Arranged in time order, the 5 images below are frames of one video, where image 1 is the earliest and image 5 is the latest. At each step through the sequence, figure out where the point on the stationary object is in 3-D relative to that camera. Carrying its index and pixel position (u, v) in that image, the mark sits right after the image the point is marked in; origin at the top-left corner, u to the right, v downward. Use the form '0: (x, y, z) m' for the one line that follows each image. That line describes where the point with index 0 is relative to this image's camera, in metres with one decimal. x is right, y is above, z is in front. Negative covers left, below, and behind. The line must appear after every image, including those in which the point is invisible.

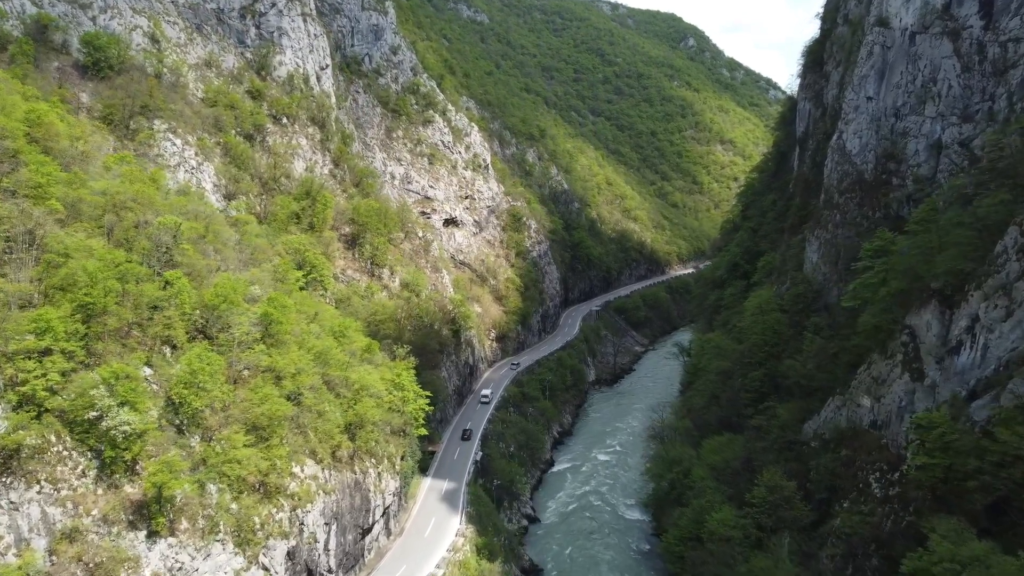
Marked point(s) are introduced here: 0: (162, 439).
0: (-8.0, -3.5, +17.6) m
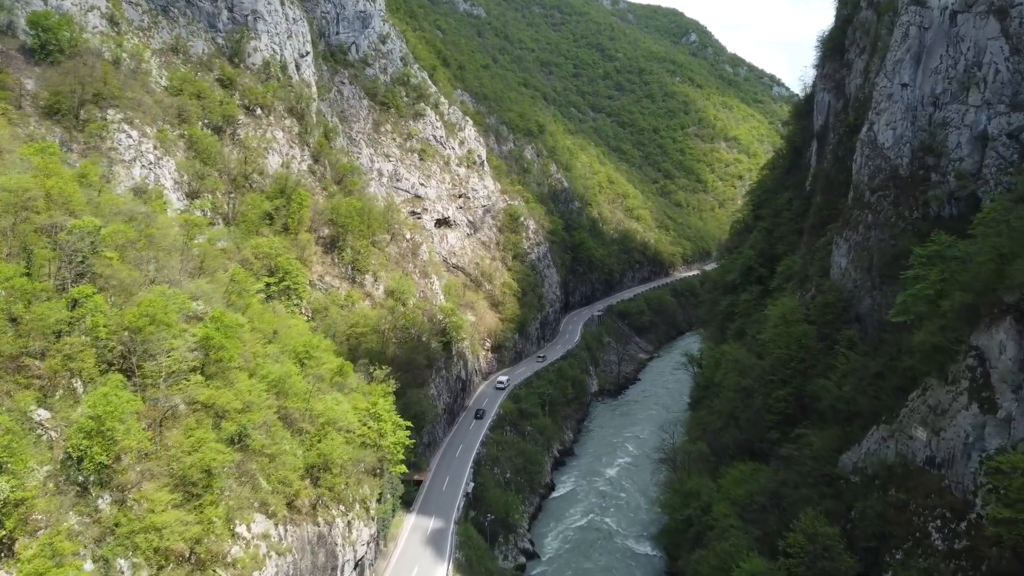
0: (-8.1, -3.9, +13.7) m
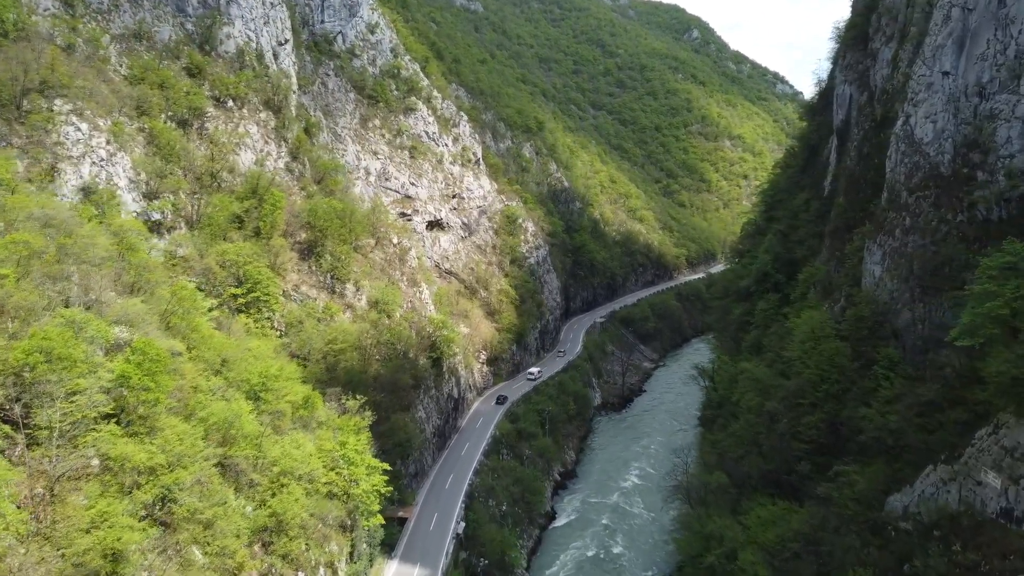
0: (-8.2, -4.3, +10.0) m
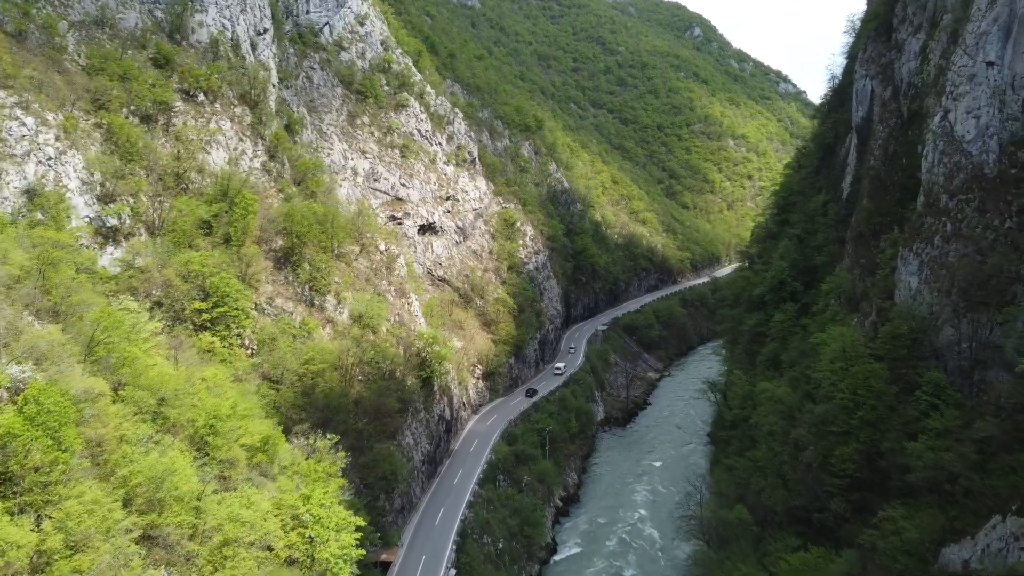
0: (-8.3, -4.8, +6.8) m
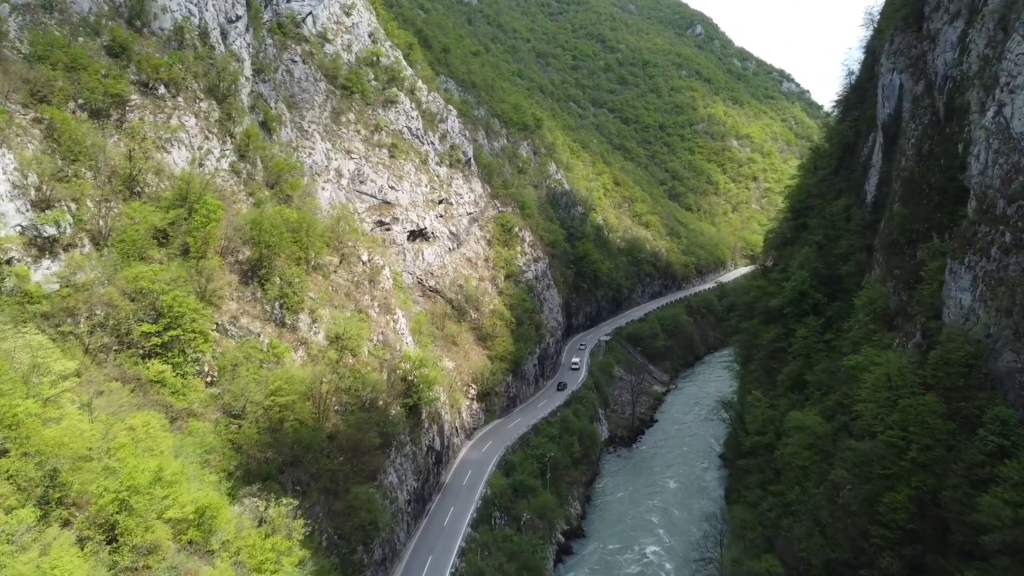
0: (-8.3, -5.4, +3.2) m
